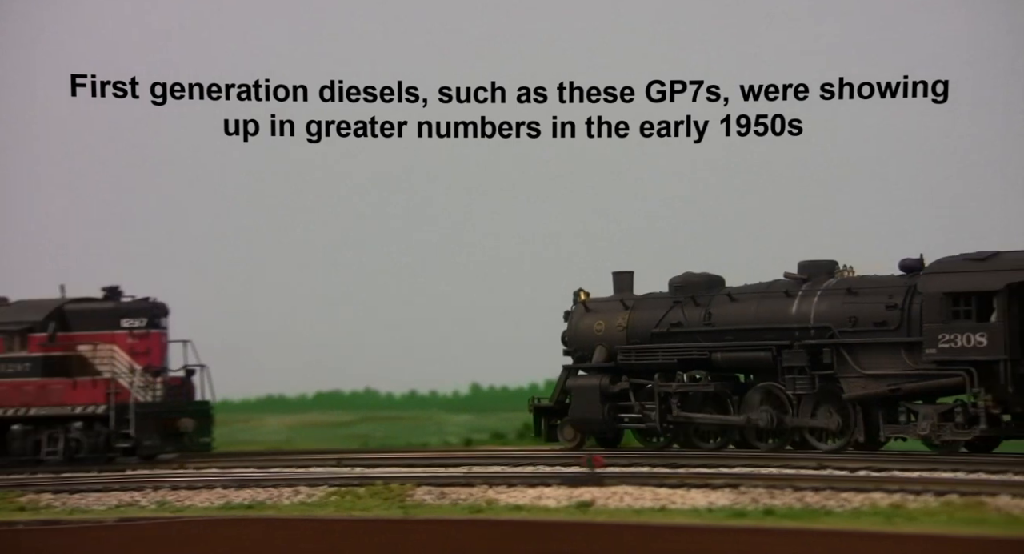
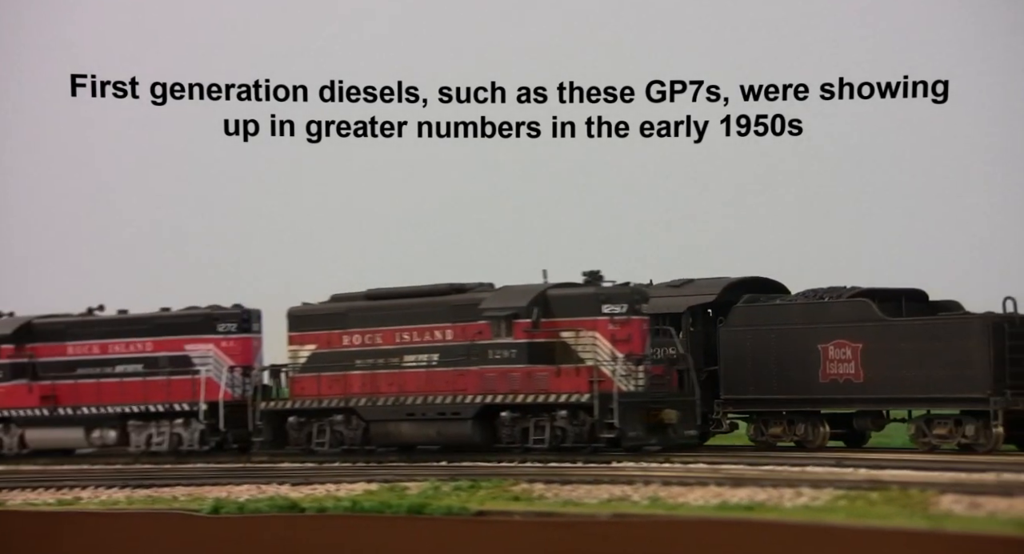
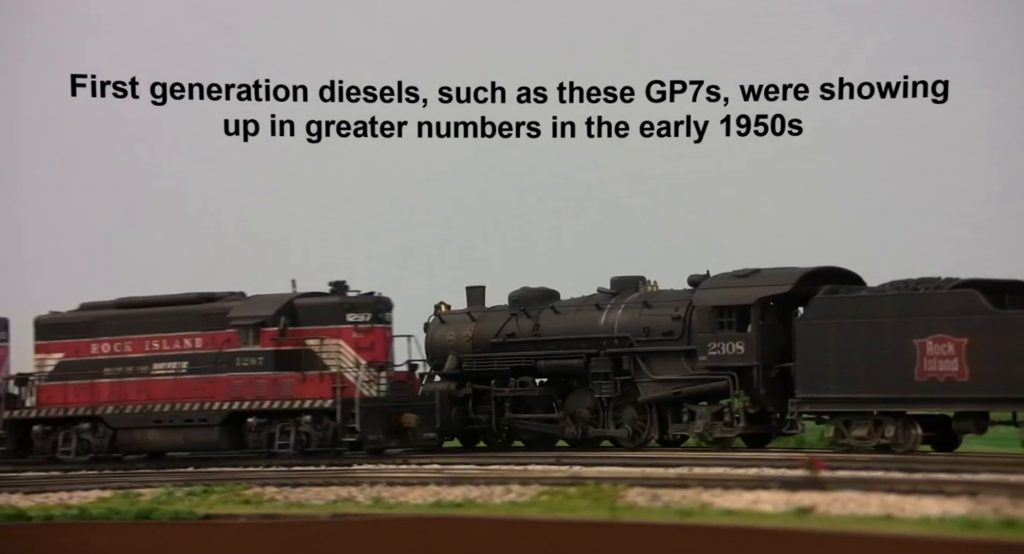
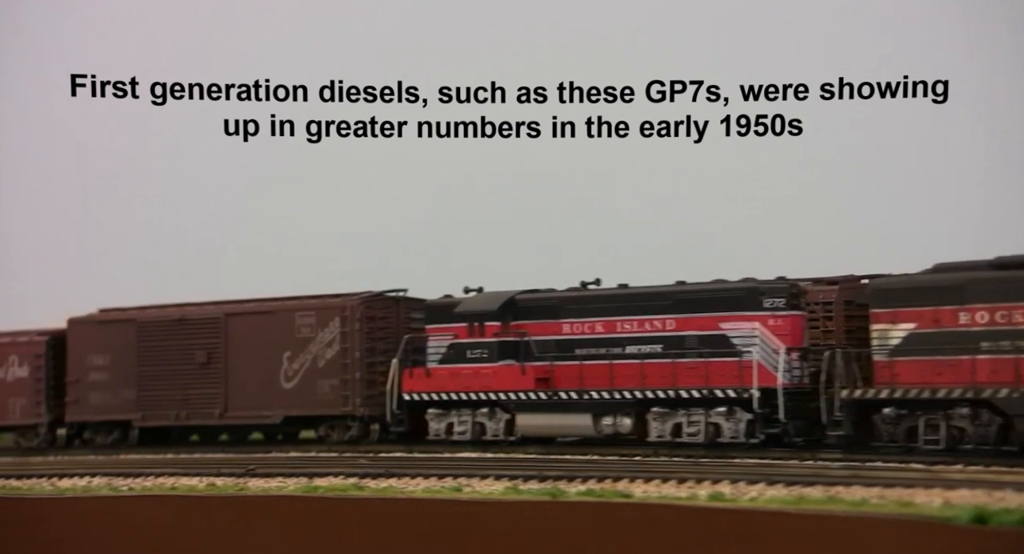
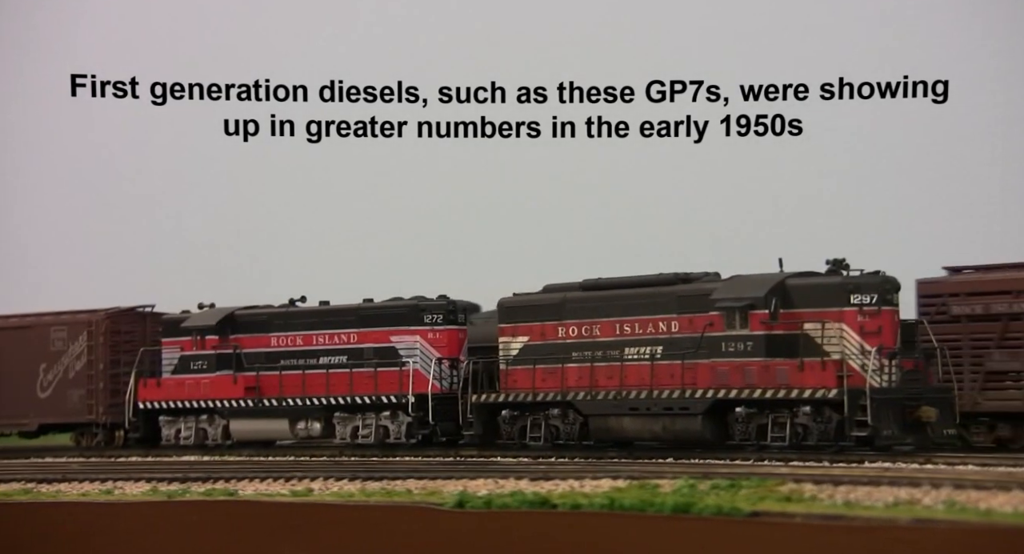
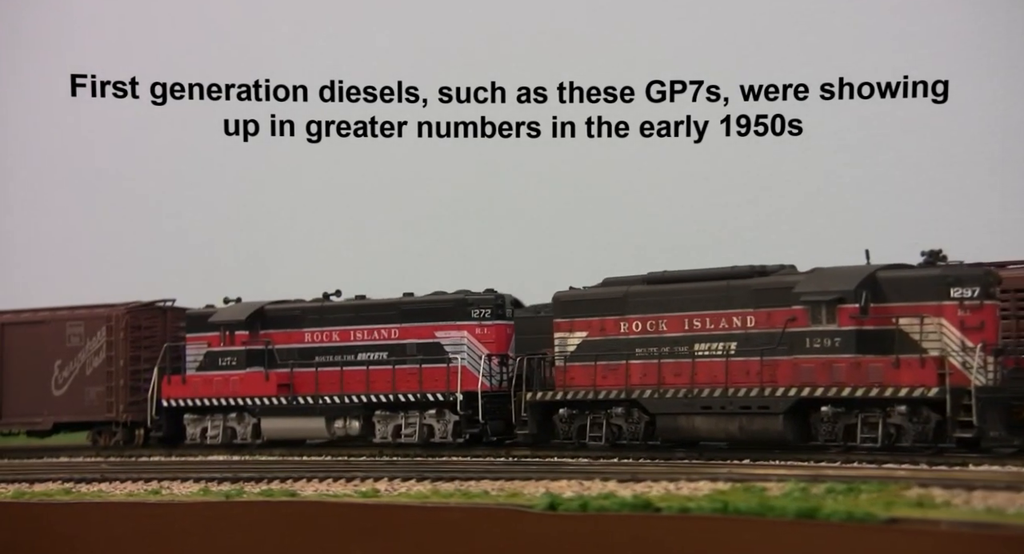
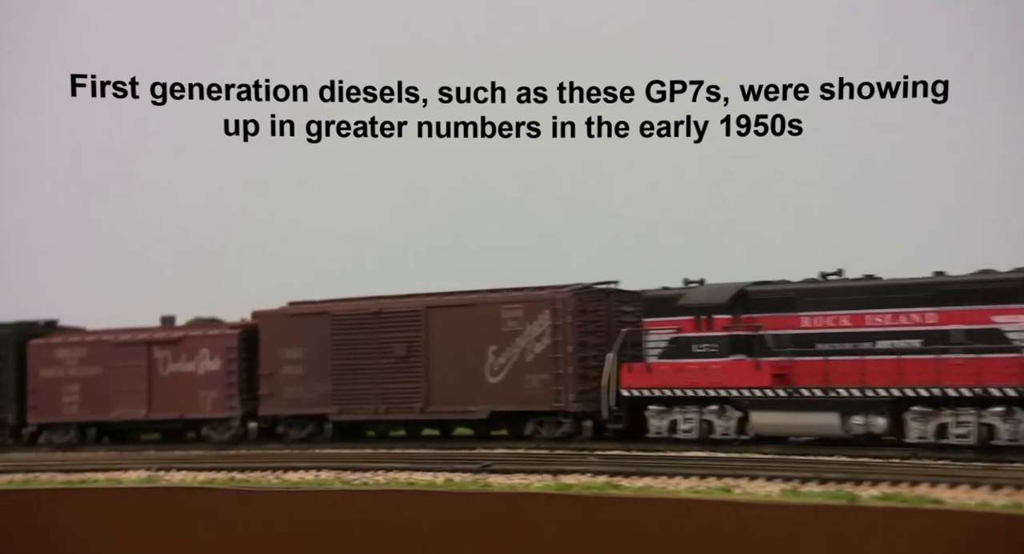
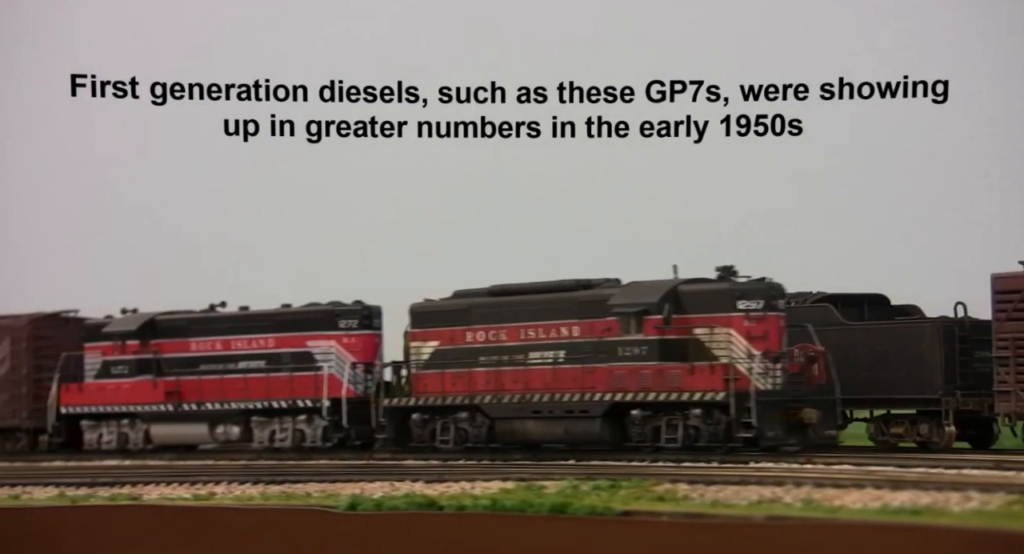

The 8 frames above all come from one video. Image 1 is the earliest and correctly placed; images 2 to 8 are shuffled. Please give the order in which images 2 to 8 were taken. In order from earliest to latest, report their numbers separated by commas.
3, 2, 8, 5, 6, 4, 7
